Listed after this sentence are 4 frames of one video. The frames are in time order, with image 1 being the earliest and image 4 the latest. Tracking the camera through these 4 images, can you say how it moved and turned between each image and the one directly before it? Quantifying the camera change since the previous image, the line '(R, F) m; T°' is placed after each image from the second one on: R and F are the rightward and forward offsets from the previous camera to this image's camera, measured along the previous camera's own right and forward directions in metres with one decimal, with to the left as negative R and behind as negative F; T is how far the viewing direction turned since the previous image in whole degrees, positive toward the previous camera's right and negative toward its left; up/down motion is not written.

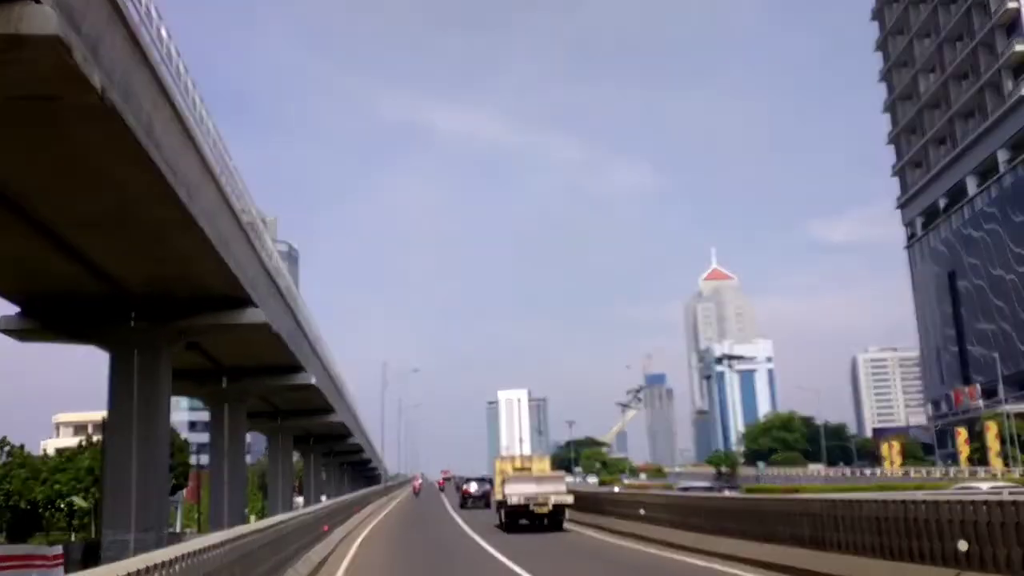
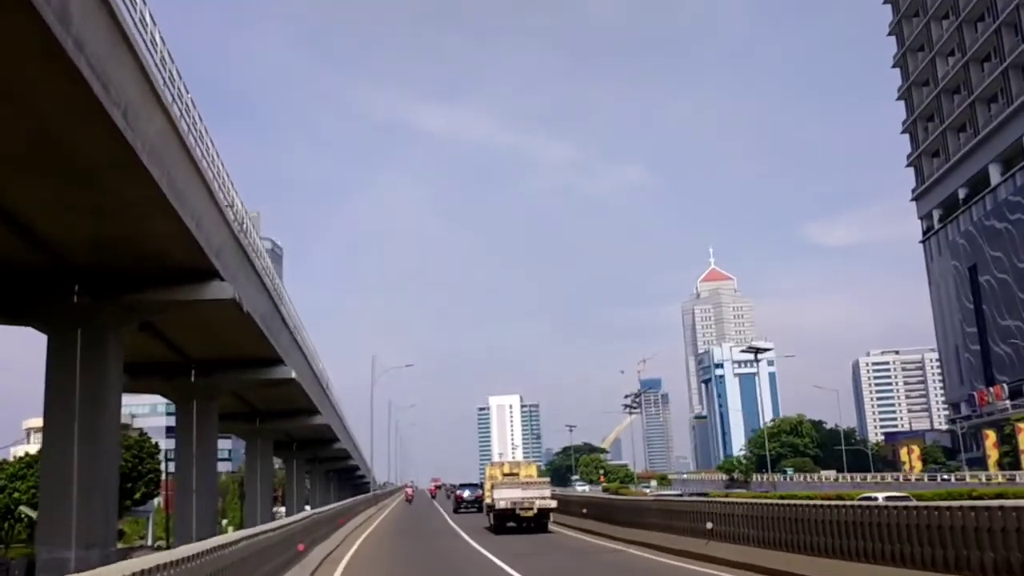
(-0.3, +2.7) m; 0°
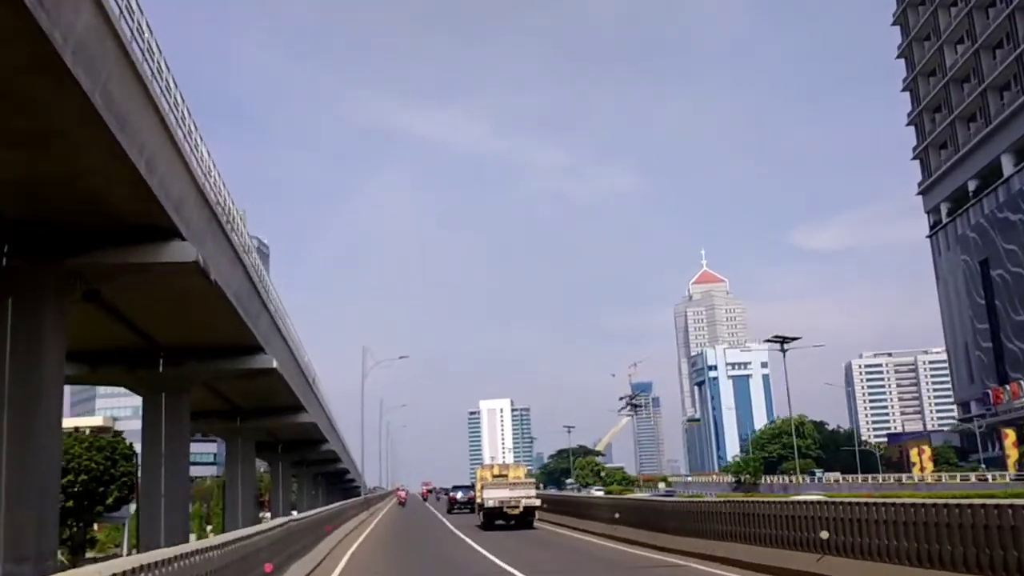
(-0.3, +2.0) m; +1°
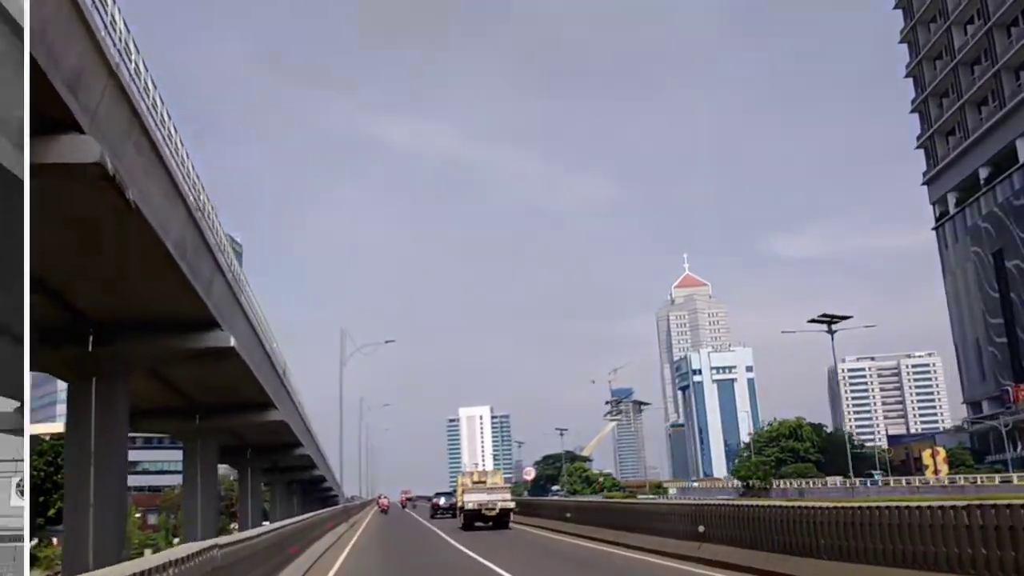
(-0.5, +3.2) m; +1°
